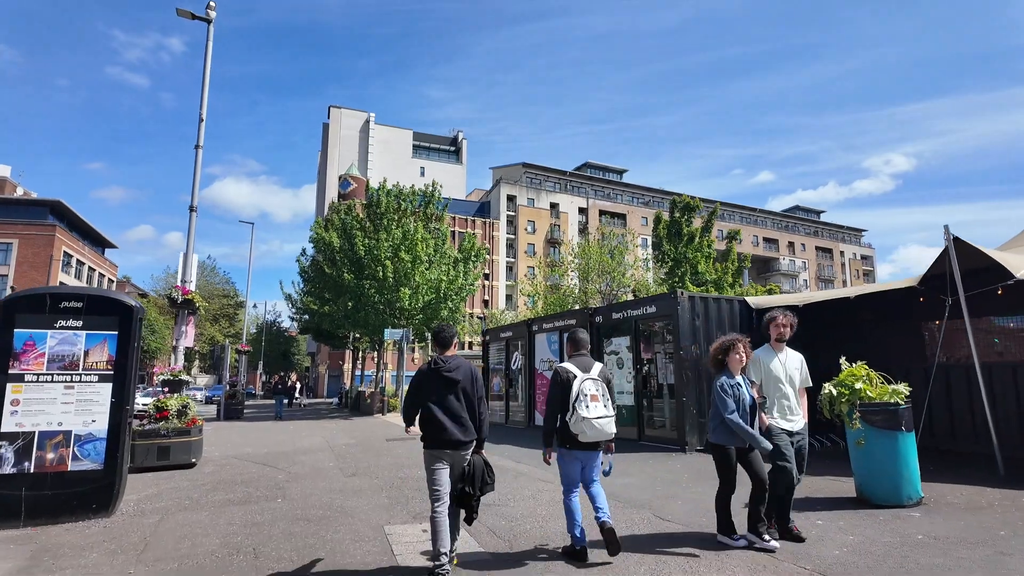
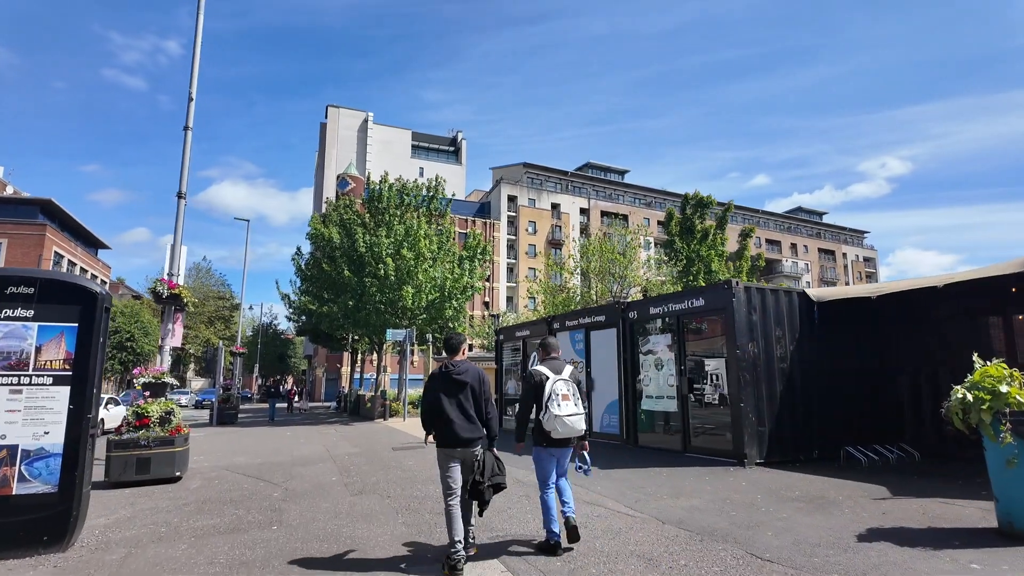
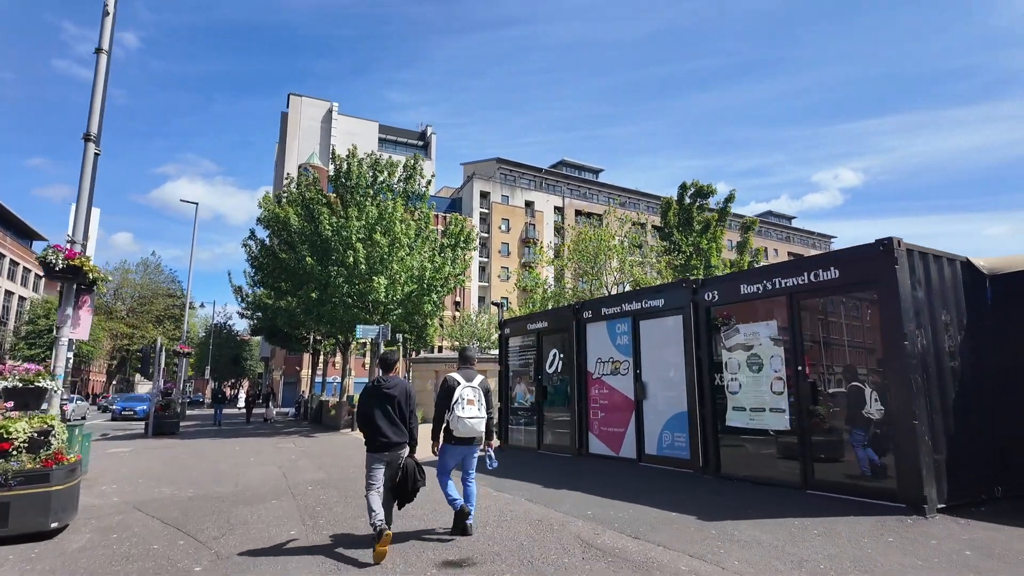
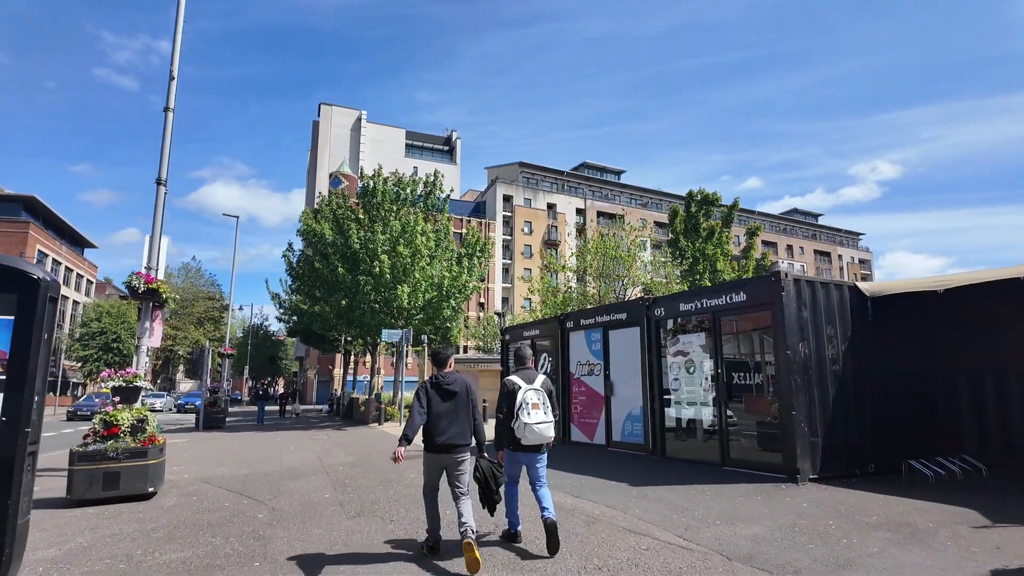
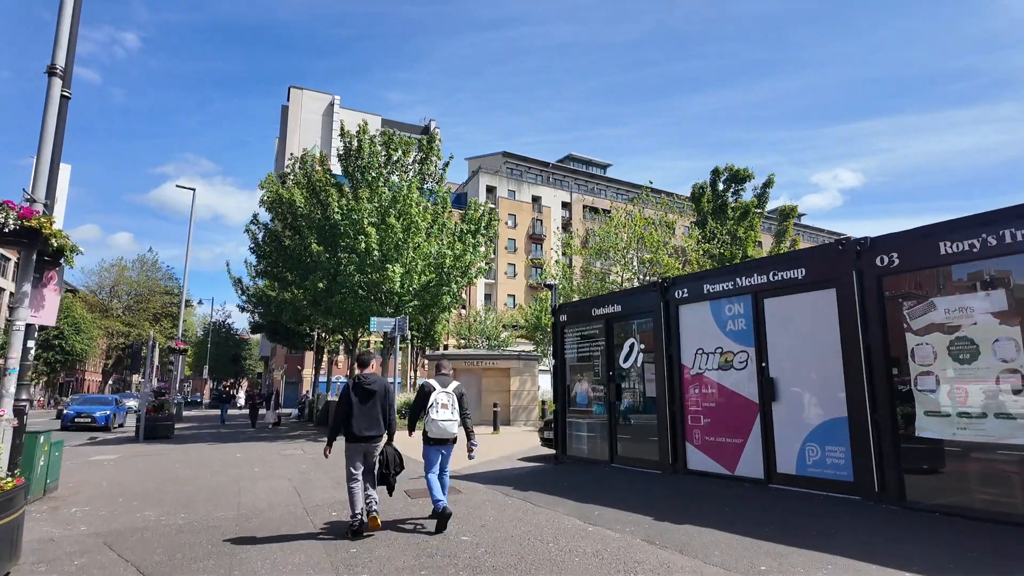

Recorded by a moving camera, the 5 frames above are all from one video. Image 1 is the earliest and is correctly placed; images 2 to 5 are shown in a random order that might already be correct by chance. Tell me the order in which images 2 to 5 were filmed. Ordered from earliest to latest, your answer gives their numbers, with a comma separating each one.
2, 4, 3, 5
